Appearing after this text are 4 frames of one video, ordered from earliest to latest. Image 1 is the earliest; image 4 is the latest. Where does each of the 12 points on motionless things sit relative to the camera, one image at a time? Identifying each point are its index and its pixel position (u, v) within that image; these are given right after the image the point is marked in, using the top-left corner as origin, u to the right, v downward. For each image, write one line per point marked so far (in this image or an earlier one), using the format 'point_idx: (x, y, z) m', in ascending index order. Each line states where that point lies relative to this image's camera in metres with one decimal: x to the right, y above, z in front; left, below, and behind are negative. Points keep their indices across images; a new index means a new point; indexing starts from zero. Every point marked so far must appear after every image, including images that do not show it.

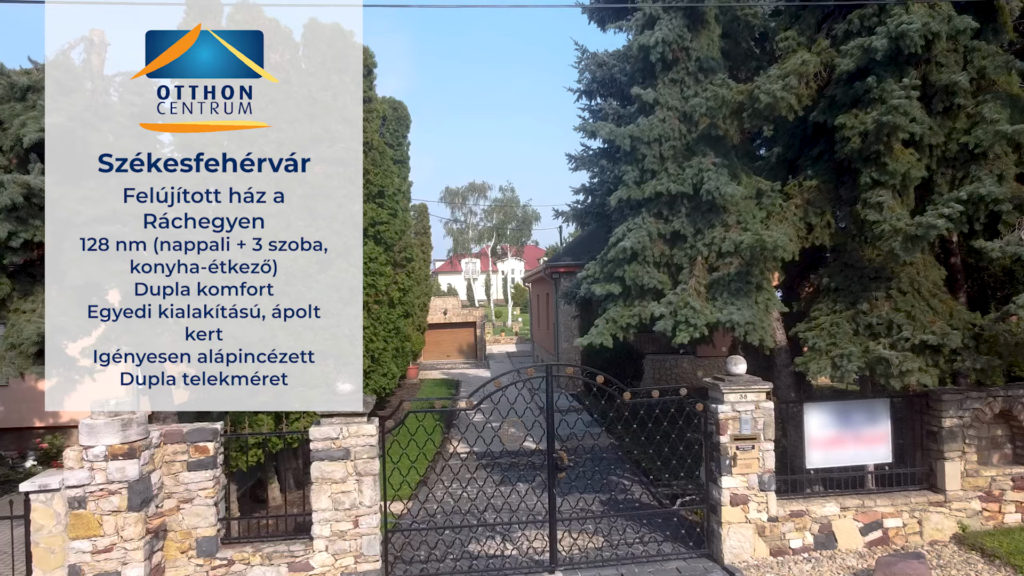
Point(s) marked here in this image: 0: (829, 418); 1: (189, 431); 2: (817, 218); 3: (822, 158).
0: (+2.0, -0.8, +6.2) m
1: (-1.7, -0.8, +5.4) m
2: (+1.9, +0.4, +6.1) m
3: (+1.9, +0.8, +6.3) m
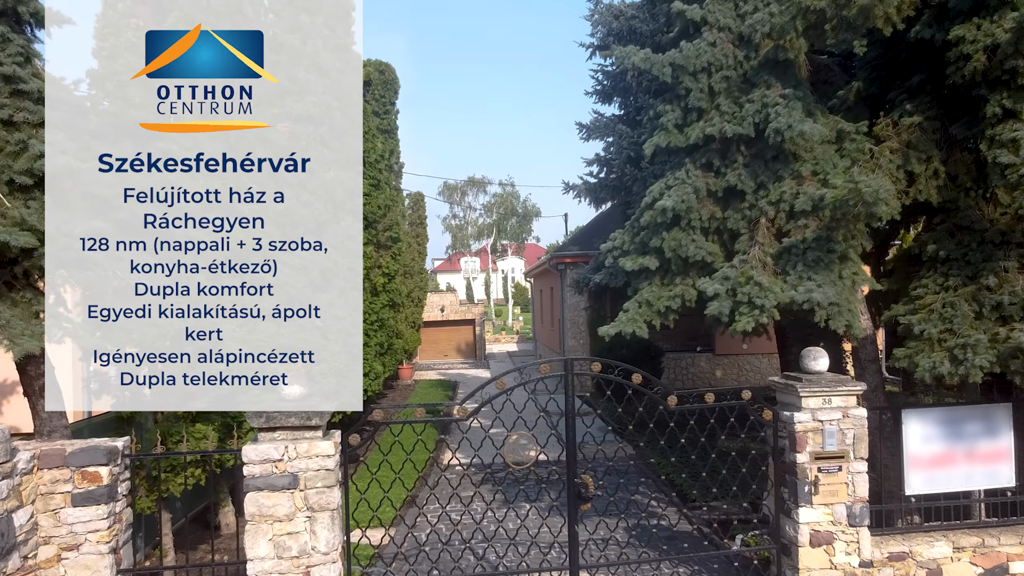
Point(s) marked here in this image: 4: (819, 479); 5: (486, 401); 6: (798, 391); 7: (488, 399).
0: (+2.0, -0.7, +4.8) m
1: (-1.7, -0.6, +3.9) m
2: (+1.9, +0.6, +4.7) m
3: (+2.0, +1.0, +4.8) m
4: (+1.4, -0.9, +4.5) m
5: (-0.1, -0.6, +4.9) m
6: (+1.3, -0.5, +4.5) m
7: (-0.1, -0.5, +4.8) m
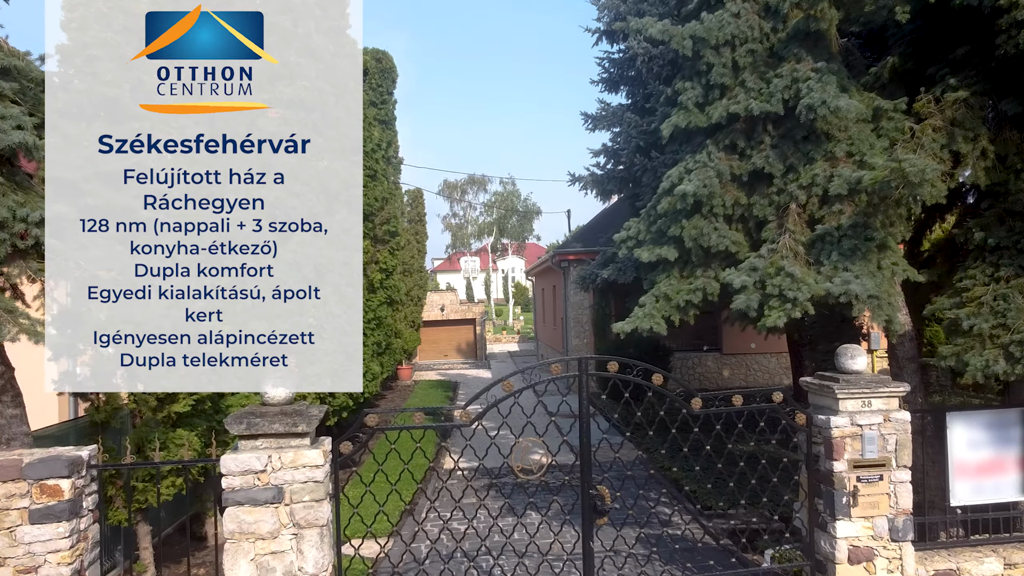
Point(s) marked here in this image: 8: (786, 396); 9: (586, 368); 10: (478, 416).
0: (+2.0, -0.6, +4.3) m
1: (-1.7, -0.6, +3.5) m
2: (+1.9, +0.6, +4.2) m
3: (+2.0, +1.0, +4.4) m
4: (+1.4, -0.8, +4.0) m
5: (-0.1, -0.5, +4.5) m
6: (+1.3, -0.4, +4.1) m
7: (-0.1, -0.5, +4.4) m
8: (+1.2, -0.5, +4.2) m
9: (+0.3, -0.3, +4.1) m
10: (-0.2, -0.6, +4.5) m
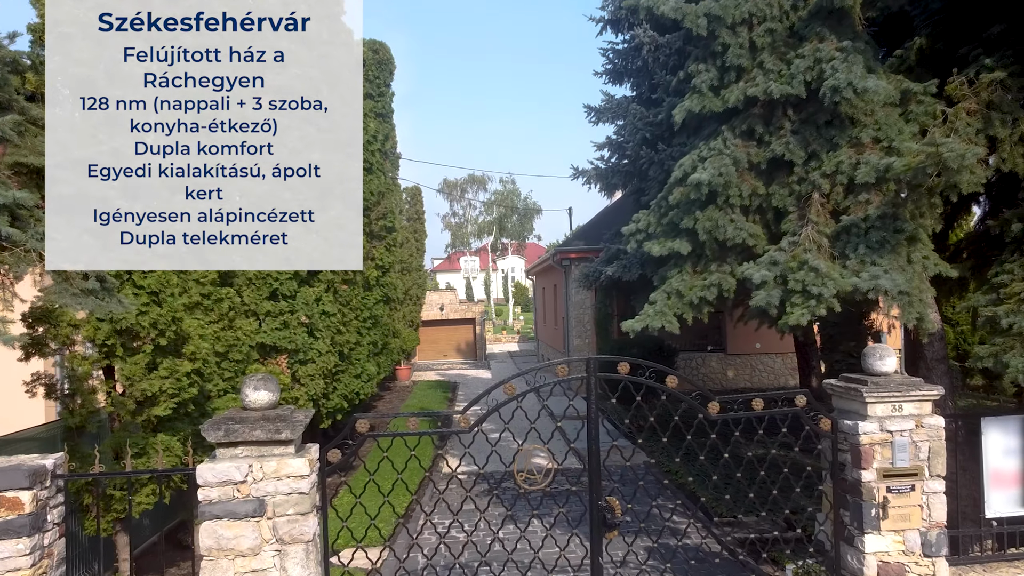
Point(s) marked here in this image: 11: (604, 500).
0: (+2.1, -0.6, +4.0) m
1: (-1.7, -0.6, +3.2) m
2: (+1.9, +0.6, +3.9) m
3: (+2.0, +1.0, +4.1) m
4: (+1.4, -0.8, +3.7) m
5: (-0.1, -0.5, +4.2) m
6: (+1.3, -0.4, +3.8) m
7: (-0.1, -0.5, +4.1) m
8: (+1.2, -0.4, +3.9) m
9: (+0.3, -0.3, +3.8) m
10: (-0.1, -0.6, +4.2) m
11: (+0.3, -0.8, +3.8) m
